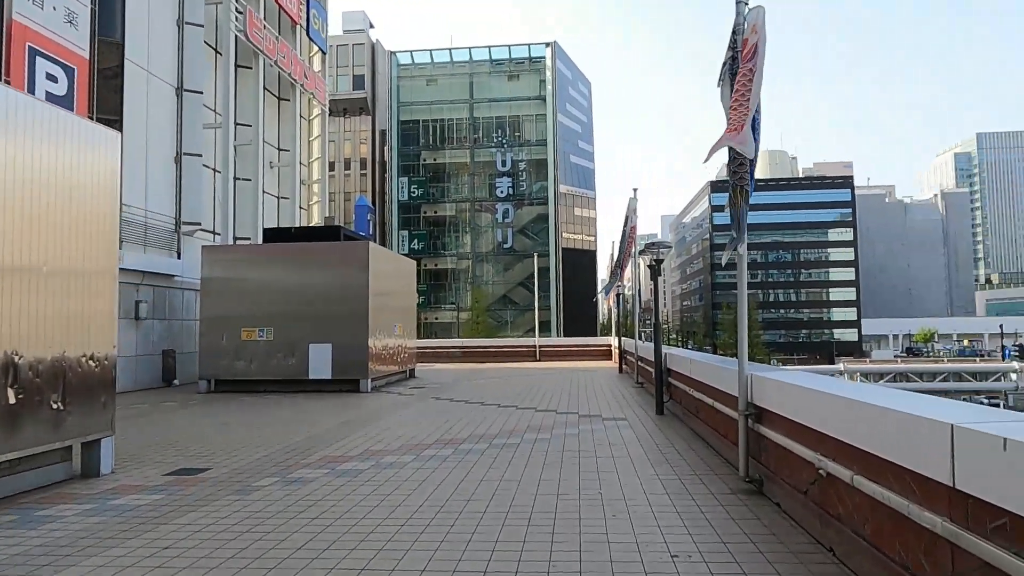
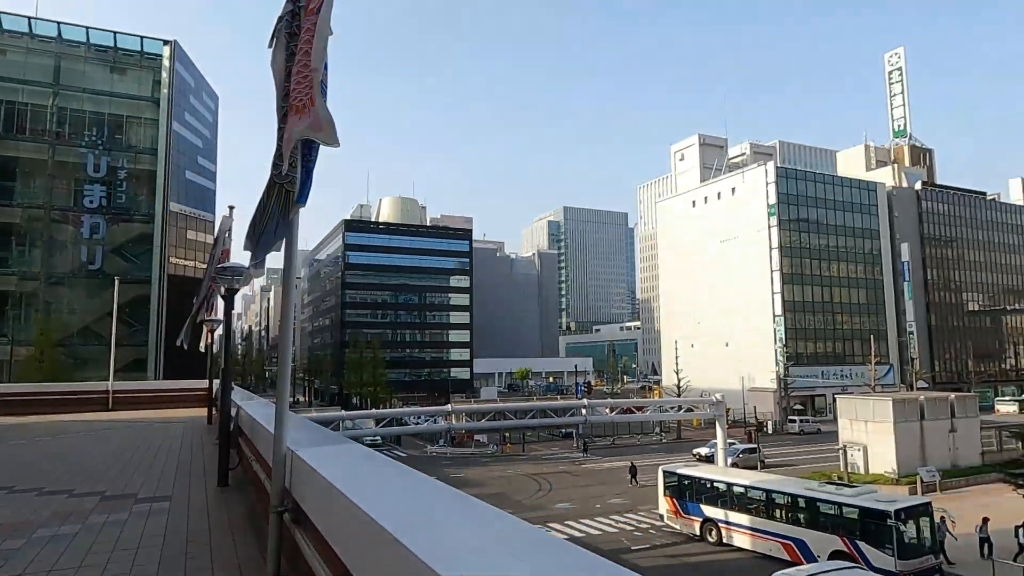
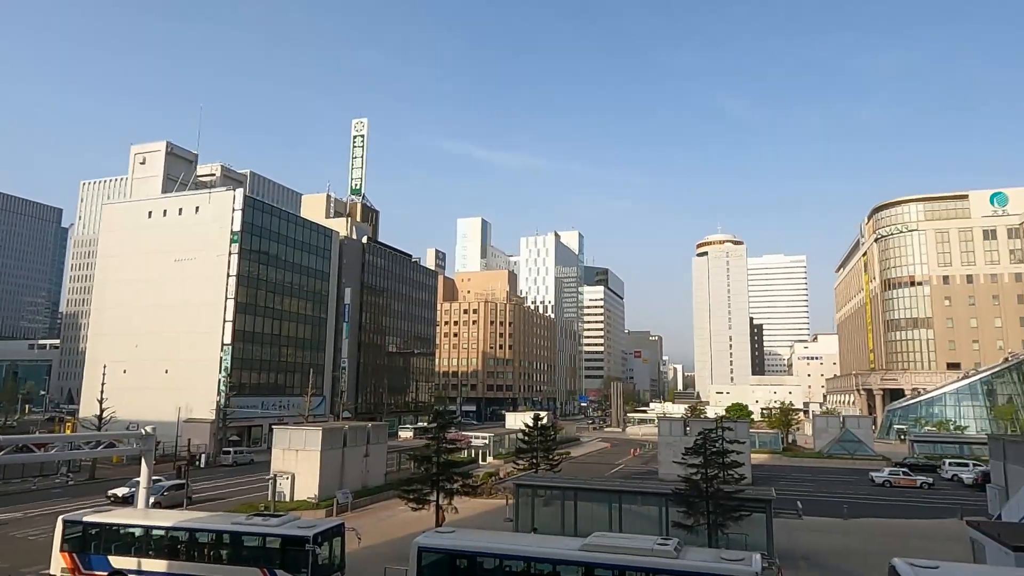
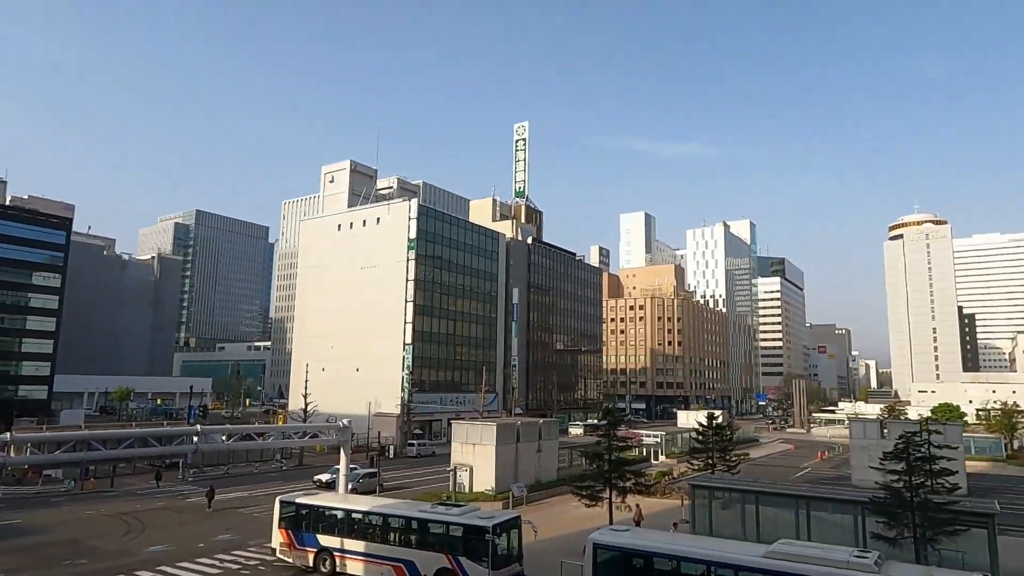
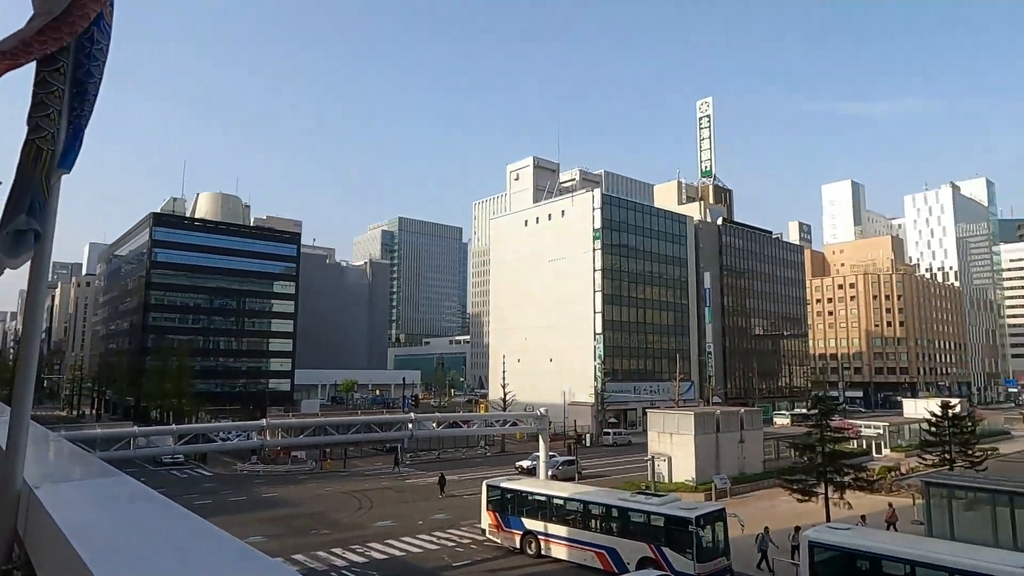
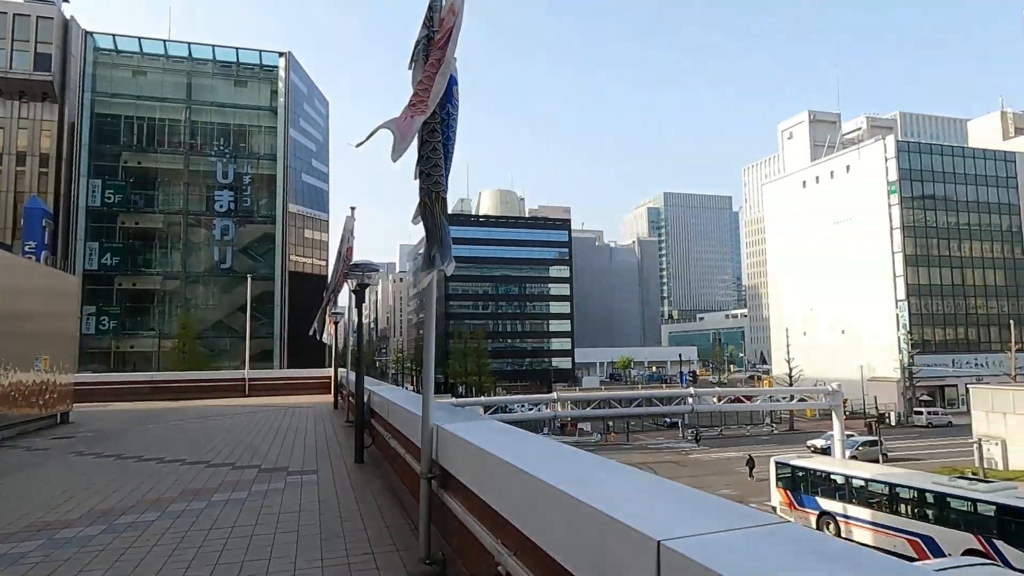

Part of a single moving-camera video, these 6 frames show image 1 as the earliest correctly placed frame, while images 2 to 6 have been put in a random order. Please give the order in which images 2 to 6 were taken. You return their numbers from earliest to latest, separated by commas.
6, 2, 5, 4, 3
